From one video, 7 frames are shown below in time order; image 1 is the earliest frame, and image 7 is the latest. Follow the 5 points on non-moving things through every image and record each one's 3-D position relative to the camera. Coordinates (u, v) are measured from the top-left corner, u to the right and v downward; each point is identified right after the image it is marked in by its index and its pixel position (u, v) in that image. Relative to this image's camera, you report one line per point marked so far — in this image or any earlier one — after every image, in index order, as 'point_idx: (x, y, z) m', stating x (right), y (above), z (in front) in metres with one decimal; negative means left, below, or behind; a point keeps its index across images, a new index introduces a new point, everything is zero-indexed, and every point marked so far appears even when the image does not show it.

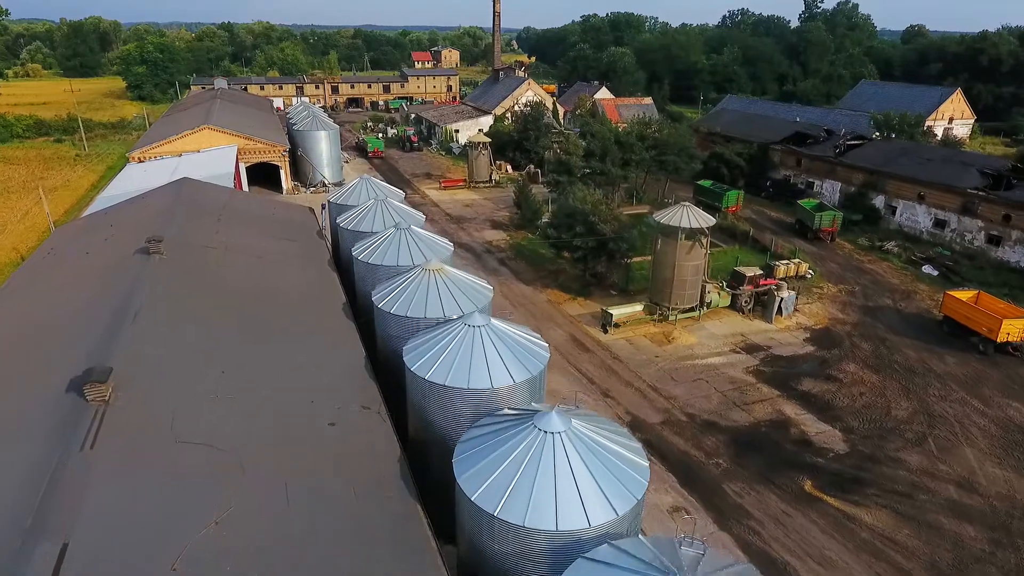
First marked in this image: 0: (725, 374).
0: (+5.8, -2.3, +16.6) m
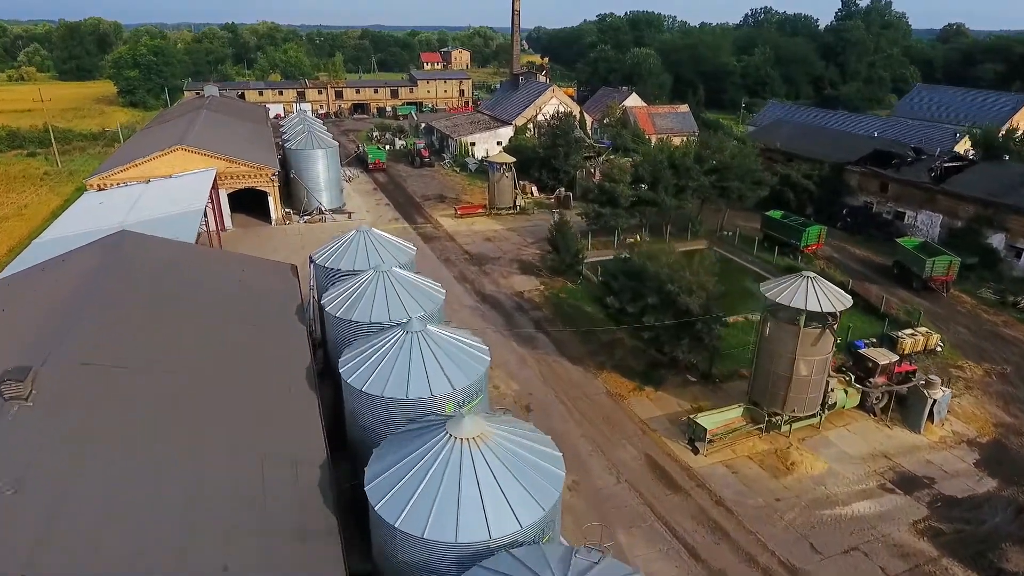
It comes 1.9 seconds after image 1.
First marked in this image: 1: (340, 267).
0: (+6.9, -4.6, +11.3) m
1: (-4.2, +0.5, +15.0) m
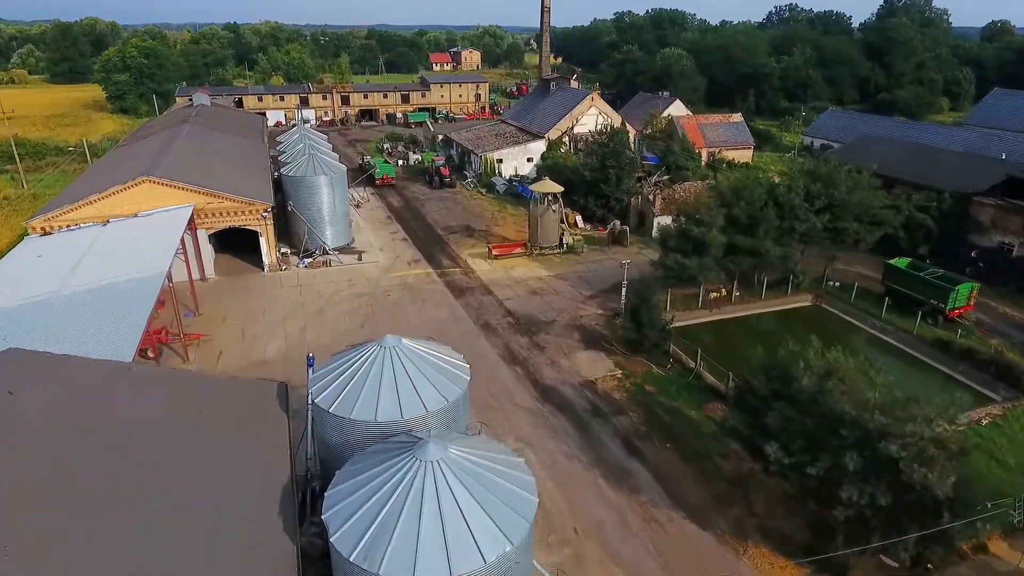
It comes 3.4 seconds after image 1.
0: (+8.6, -6.9, +5.6) m
1: (-2.4, -1.8, +9.4) m
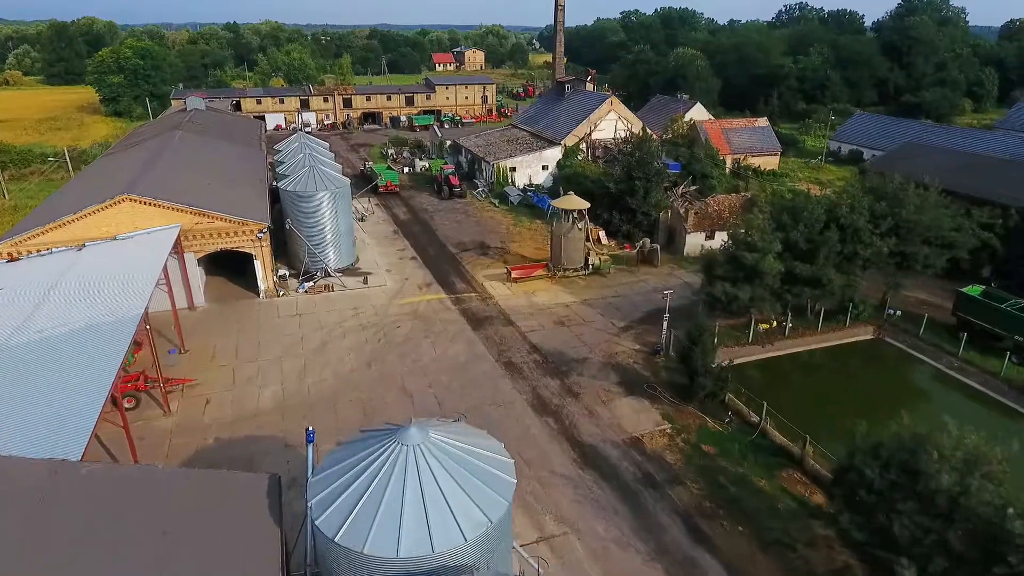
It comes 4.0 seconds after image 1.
0: (+9.4, -7.9, +3.3) m
1: (-1.7, -2.8, +7.0) m
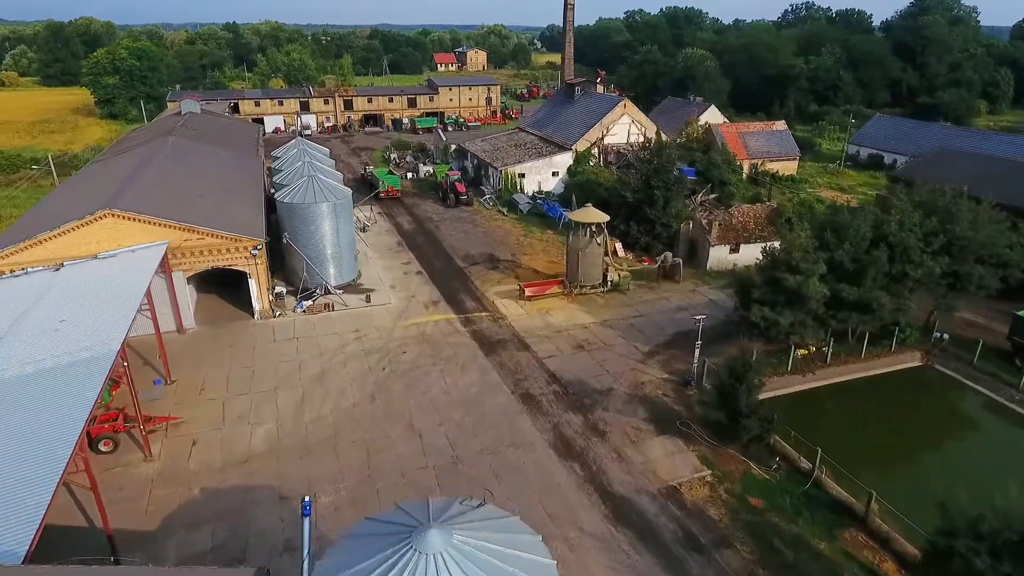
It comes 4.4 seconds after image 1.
0: (+9.8, -8.5, +1.8) m
1: (-1.2, -3.4, +5.5) m
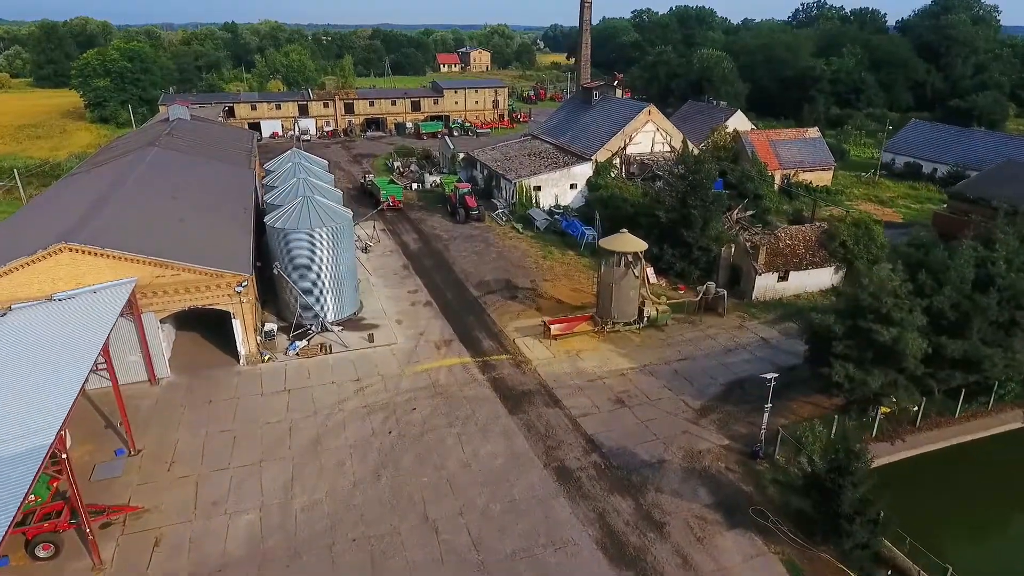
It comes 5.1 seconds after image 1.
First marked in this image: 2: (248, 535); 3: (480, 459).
0: (+10.5, -9.7, -0.9) m
1: (-0.5, -4.6, +2.8) m
2: (-4.9, -4.6, +11.4) m
3: (-0.7, -3.7, +13.5) m
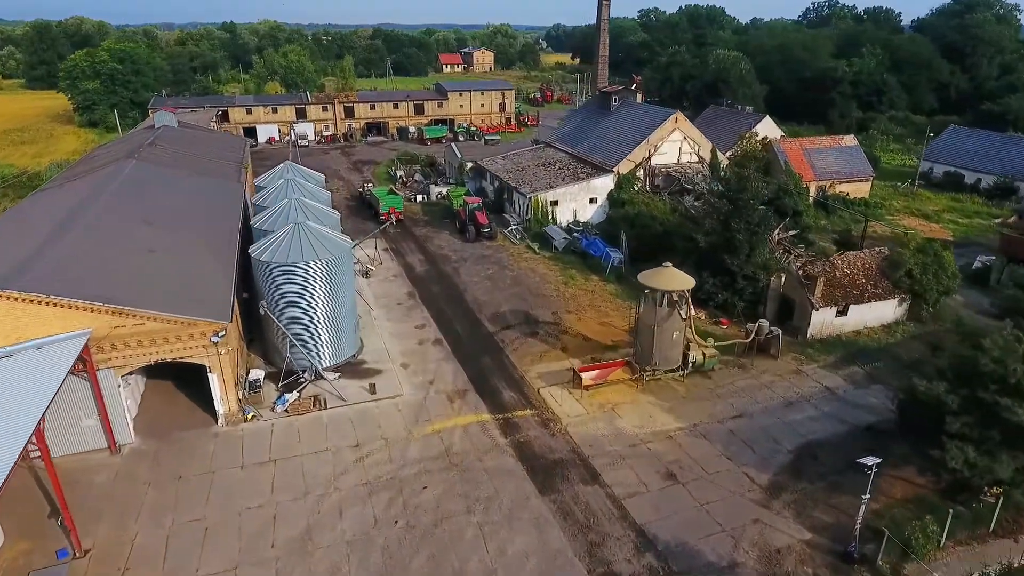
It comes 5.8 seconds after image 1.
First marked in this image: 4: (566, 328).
0: (+11.1, -10.8, -3.6) m
1: (+0.1, -5.7, +0.2) m
2: (-4.2, -5.7, +8.8) m
3: (-0.1, -4.8, +10.9) m
4: (+1.7, -1.3, +19.2) m
